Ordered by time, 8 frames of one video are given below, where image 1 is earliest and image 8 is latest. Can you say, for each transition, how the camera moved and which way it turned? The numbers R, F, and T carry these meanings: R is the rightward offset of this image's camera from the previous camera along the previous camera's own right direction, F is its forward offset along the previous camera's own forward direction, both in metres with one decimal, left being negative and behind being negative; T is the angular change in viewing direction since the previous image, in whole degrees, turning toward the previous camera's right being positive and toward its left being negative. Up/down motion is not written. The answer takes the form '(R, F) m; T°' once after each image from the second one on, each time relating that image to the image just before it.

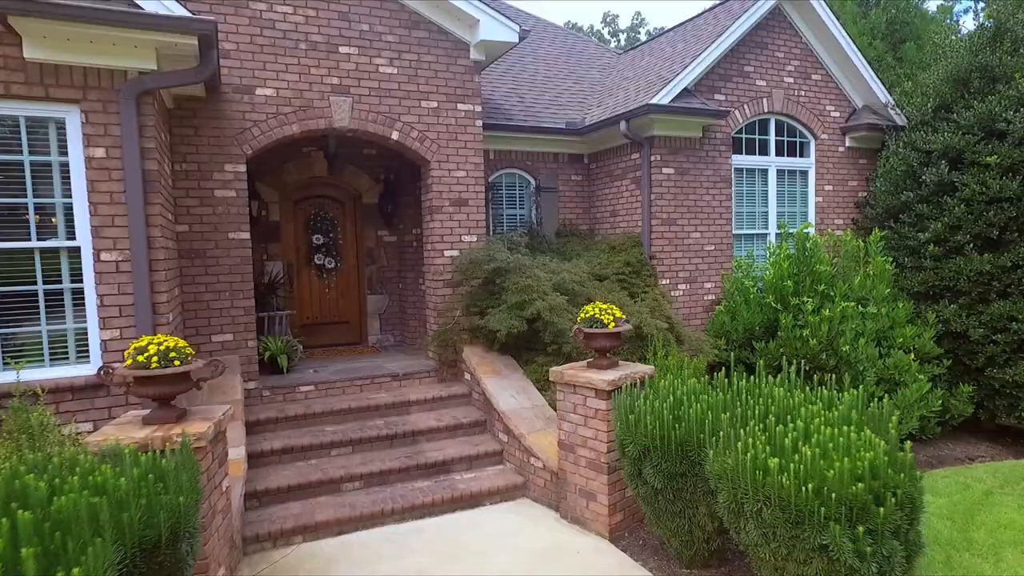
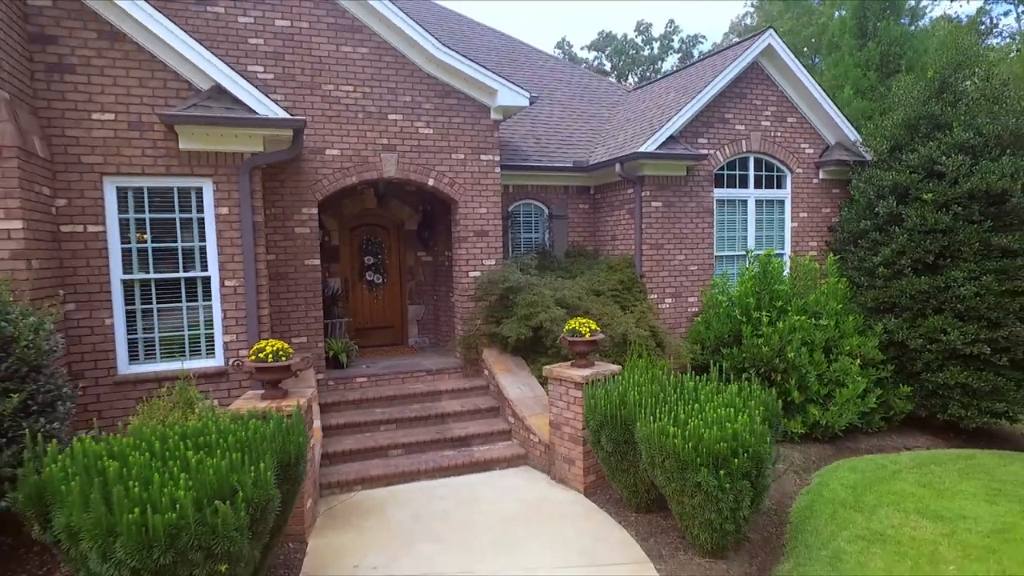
(+0.3, -1.6) m; -3°
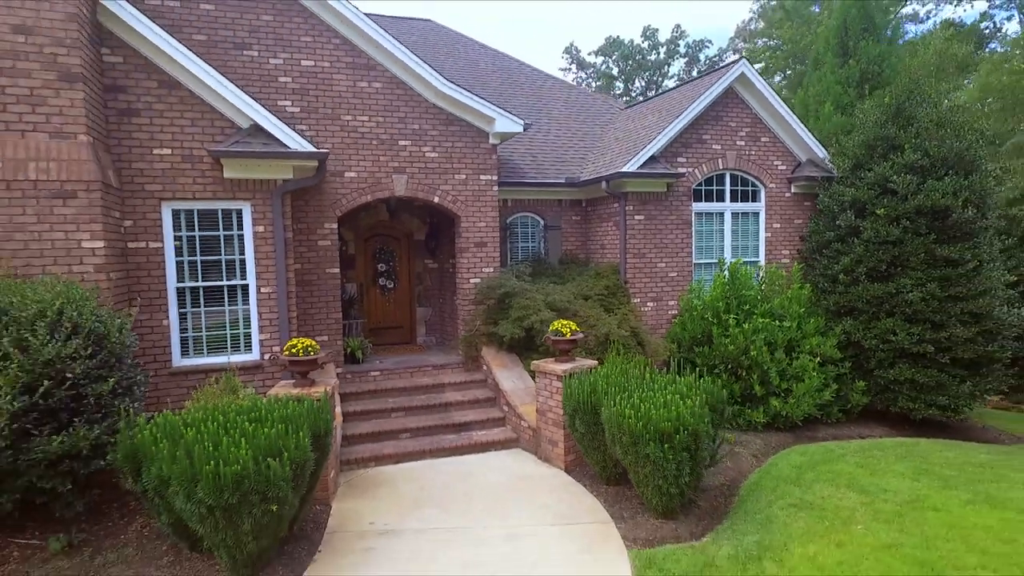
(+0.2, -1.0) m; -1°
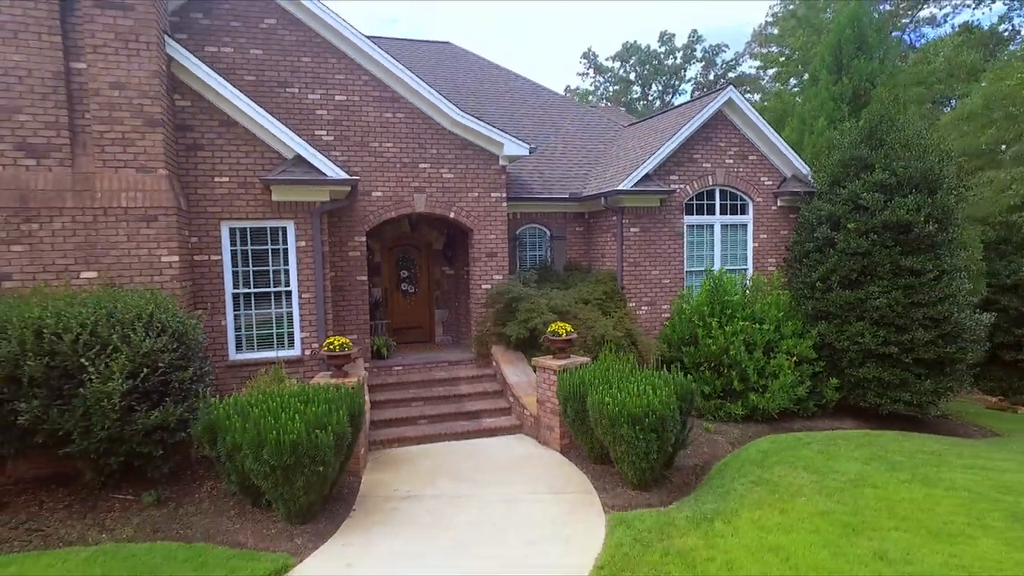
(+0.2, -1.2) m; -2°
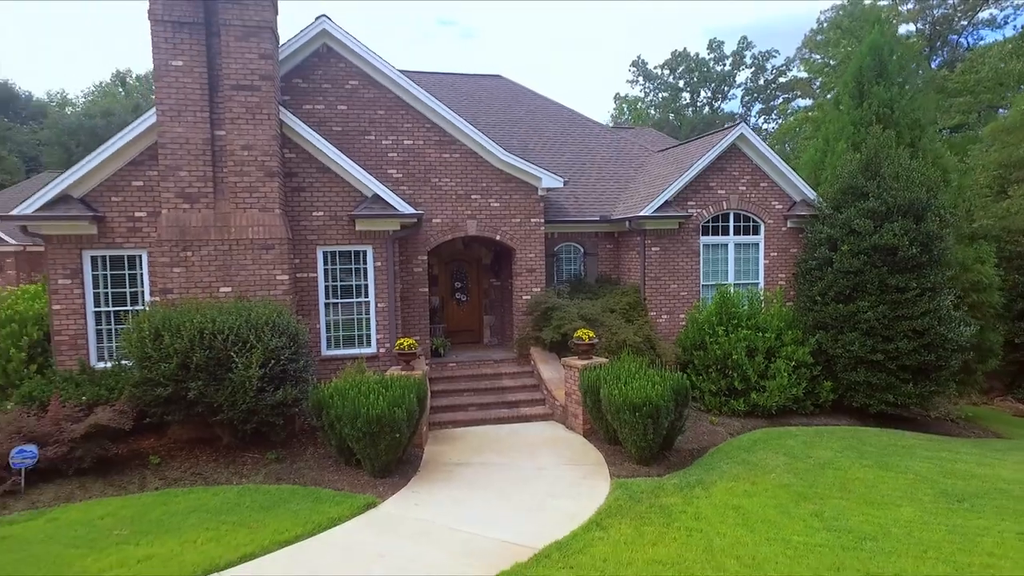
(+0.3, -1.9) m; -5°
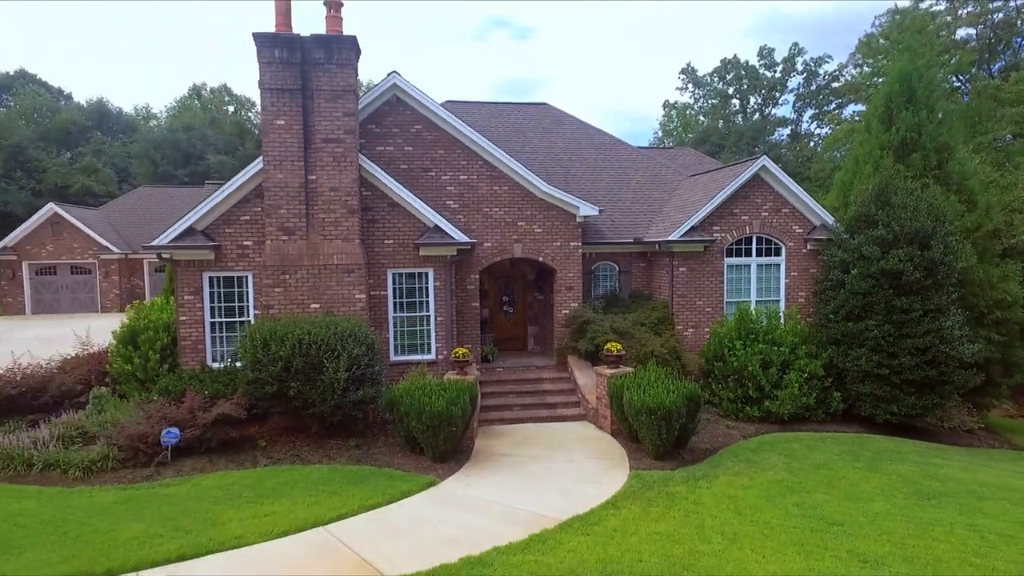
(+0.2, -1.7) m; -5°
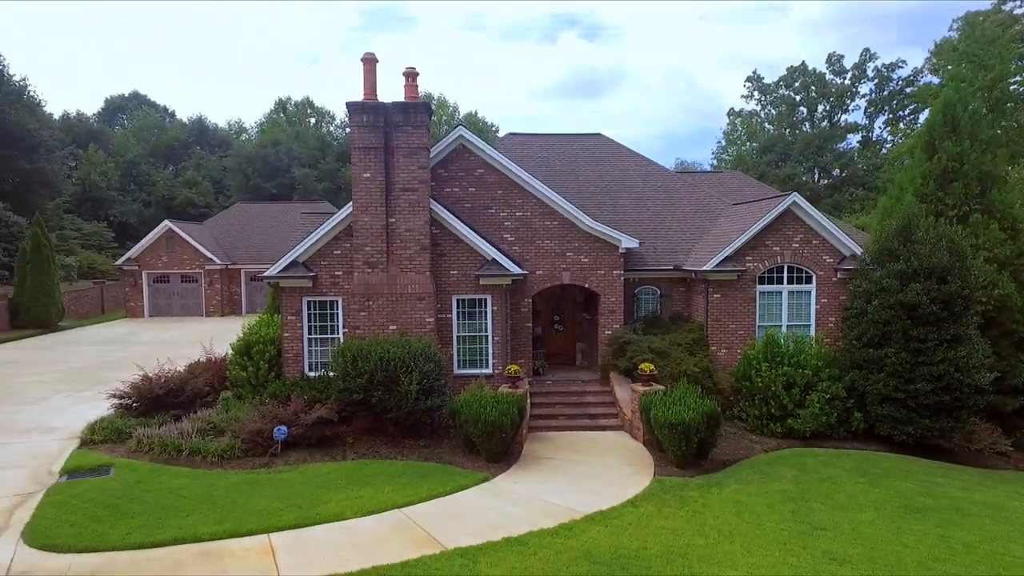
(+0.4, -1.9) m; -6°
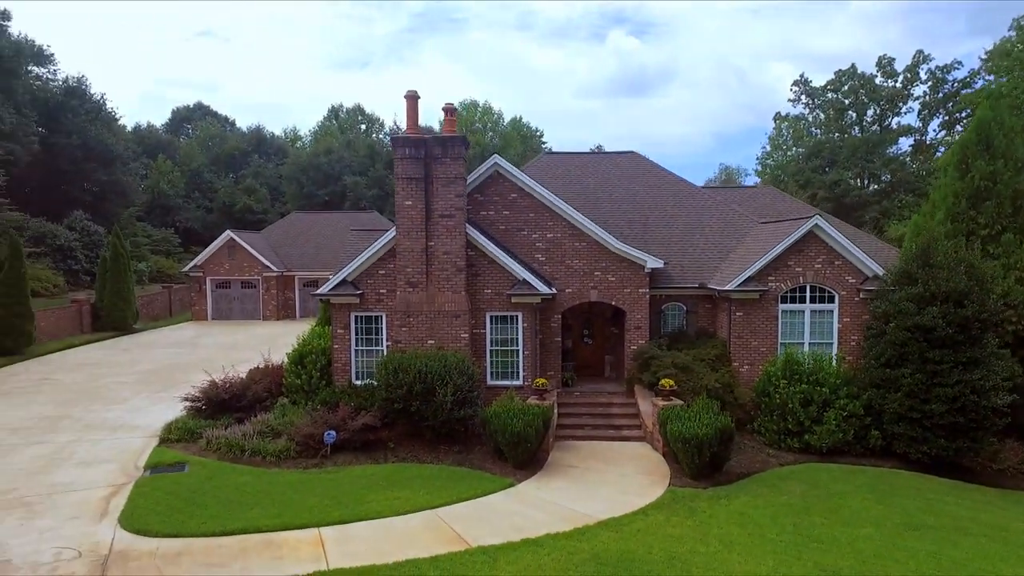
(+0.4, -1.1) m; -4°
